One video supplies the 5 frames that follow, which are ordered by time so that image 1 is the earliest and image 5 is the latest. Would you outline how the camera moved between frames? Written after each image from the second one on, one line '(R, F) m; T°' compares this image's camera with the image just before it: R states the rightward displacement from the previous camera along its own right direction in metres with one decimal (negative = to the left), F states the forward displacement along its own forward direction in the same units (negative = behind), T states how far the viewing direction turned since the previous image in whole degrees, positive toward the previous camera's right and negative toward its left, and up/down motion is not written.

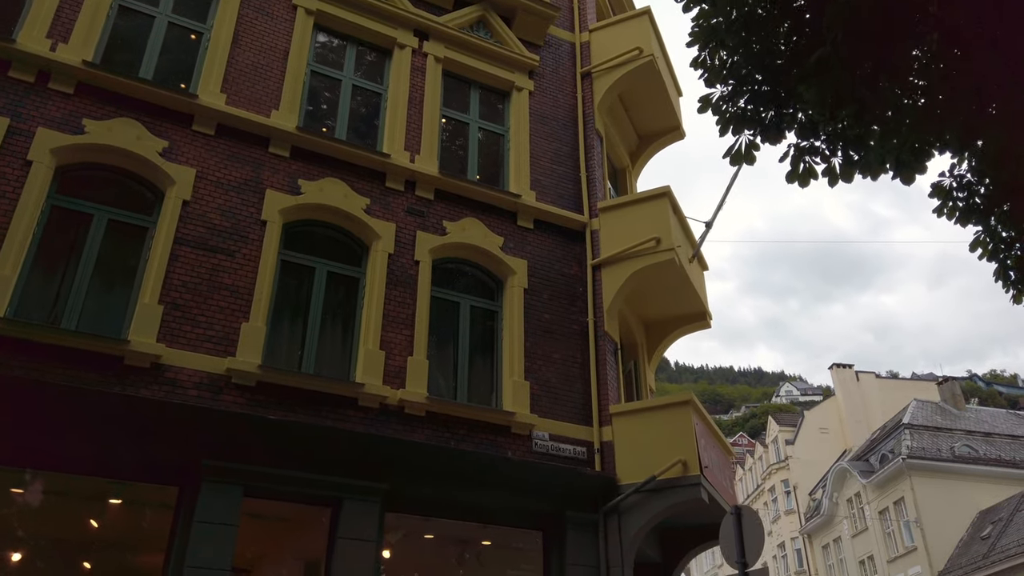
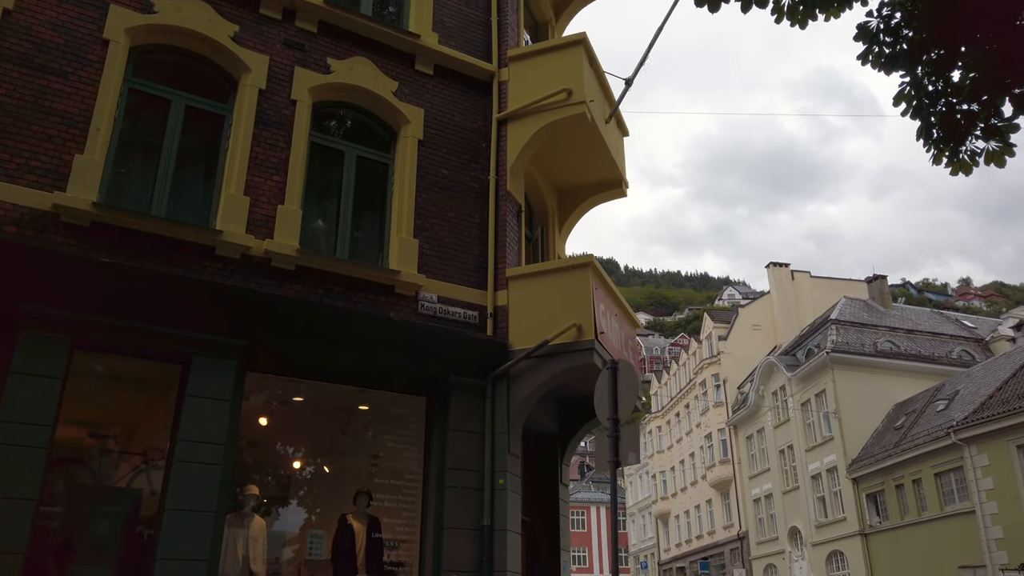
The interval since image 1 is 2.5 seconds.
(+0.8, +0.9) m; +4°
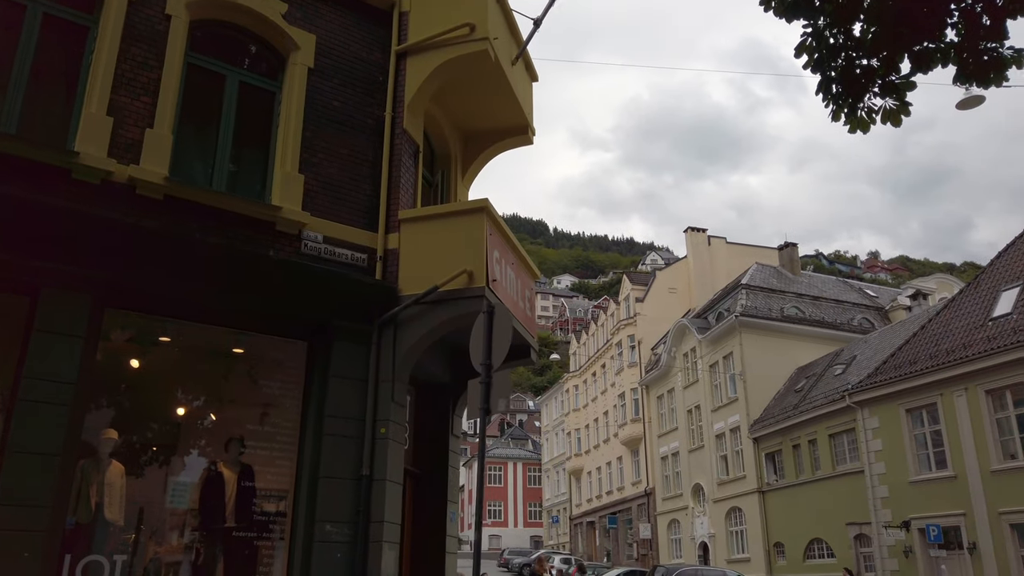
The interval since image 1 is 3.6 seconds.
(+0.4, +0.3) m; +5°
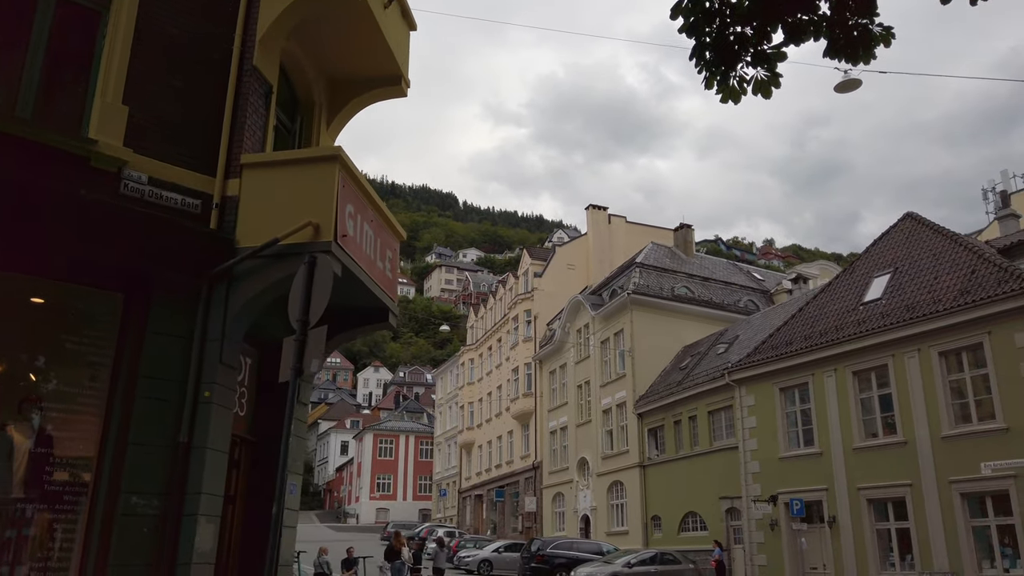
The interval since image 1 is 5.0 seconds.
(+0.6, +0.5) m; +7°
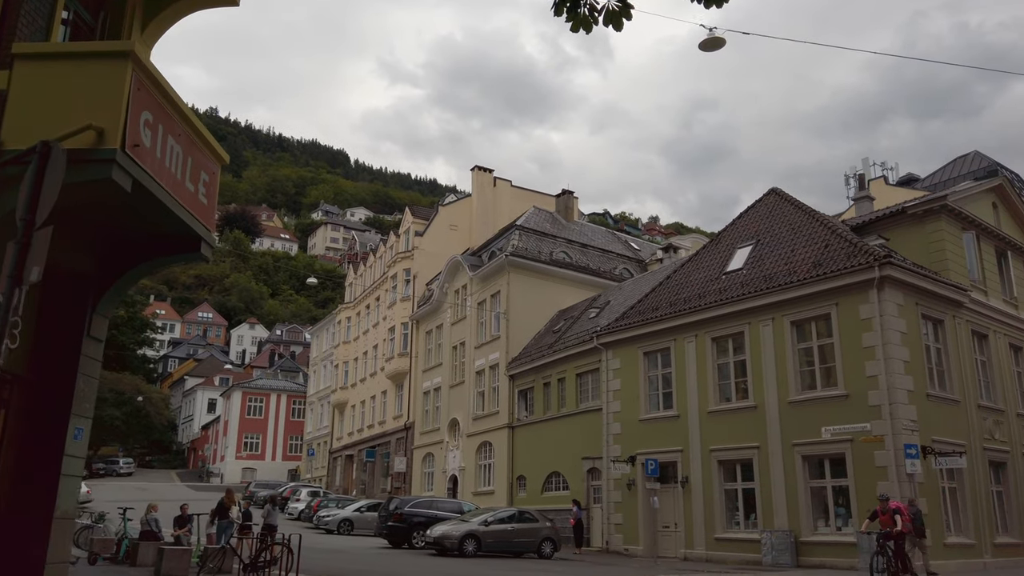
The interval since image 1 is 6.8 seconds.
(+0.7, +0.5) m; +8°
